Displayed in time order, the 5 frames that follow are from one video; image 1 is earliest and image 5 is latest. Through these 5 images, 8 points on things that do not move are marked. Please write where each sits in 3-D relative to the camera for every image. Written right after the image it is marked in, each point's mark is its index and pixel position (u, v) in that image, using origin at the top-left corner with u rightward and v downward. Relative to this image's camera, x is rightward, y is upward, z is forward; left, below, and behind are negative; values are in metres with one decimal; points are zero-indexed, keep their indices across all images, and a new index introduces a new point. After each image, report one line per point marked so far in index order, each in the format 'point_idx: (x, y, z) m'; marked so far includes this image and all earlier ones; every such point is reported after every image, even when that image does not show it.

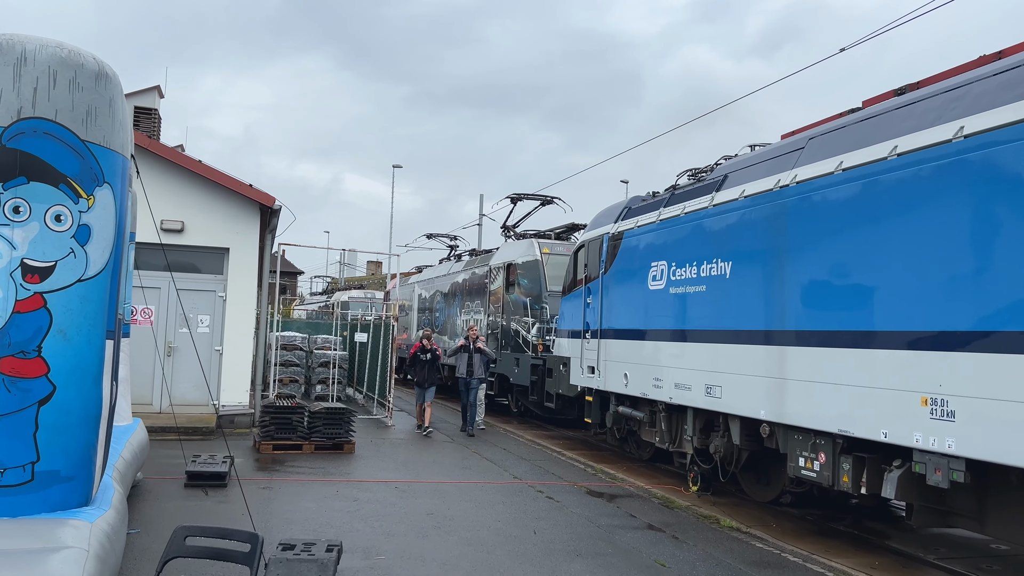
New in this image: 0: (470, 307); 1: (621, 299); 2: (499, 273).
0: (-1.0, -0.4, +17.9) m
1: (+1.4, -0.1, +10.1) m
2: (-0.3, +0.3, +15.9) m
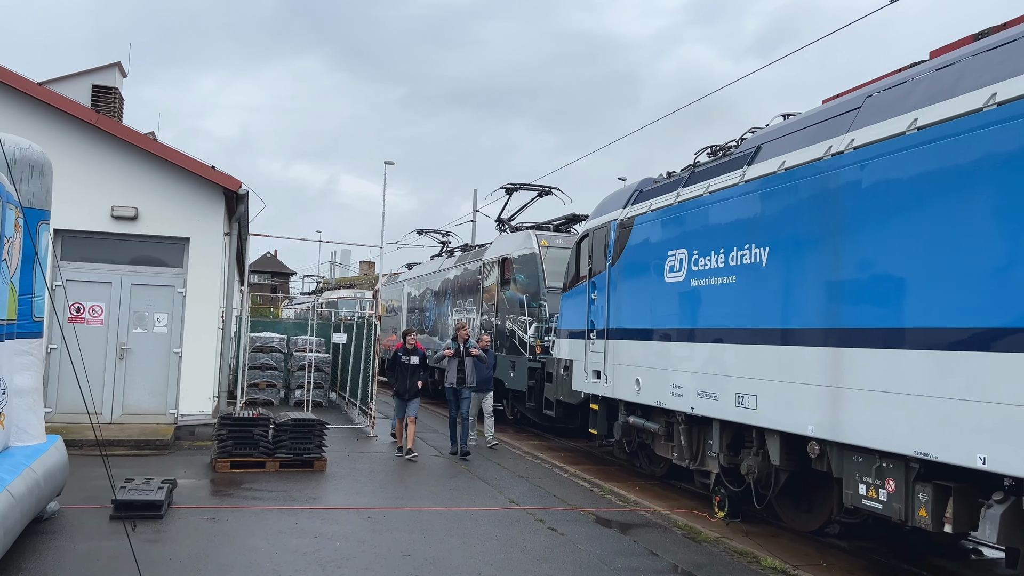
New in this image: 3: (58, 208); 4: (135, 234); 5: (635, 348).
0: (-1.1, -0.4, +16.7) m
1: (+1.3, -0.1, +8.9) m
2: (-0.3, +0.4, +14.6) m
3: (-5.6, +1.0, +9.9) m
4: (-4.8, +0.7, +10.3) m
5: (+1.3, -0.7, +8.7) m
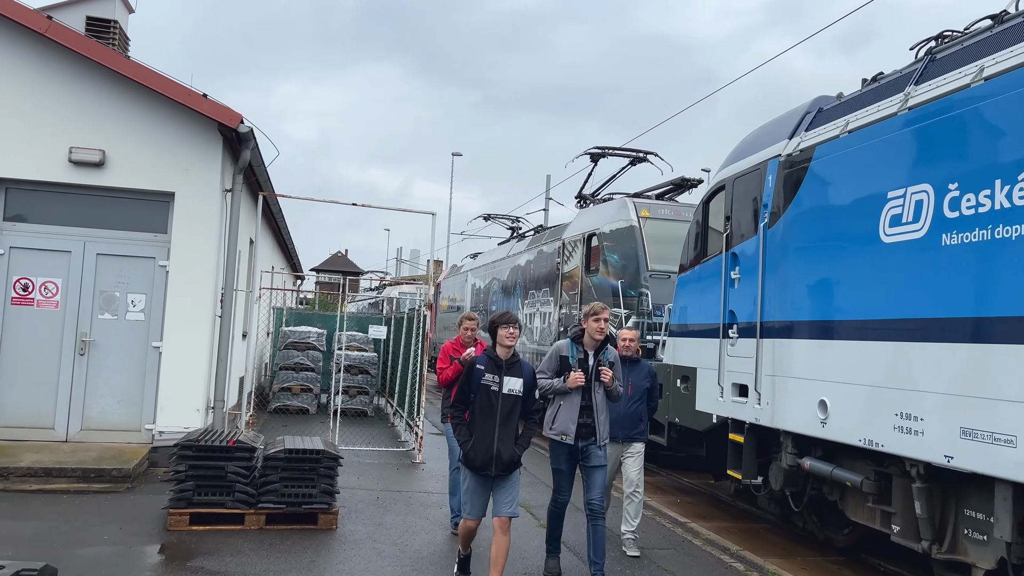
0: (+0.4, -0.2, +13.7) m
1: (+2.1, +0.1, +5.7) m
2: (+0.9, +0.6, +11.6) m
3: (-4.7, +1.3, +7.4) m
4: (-3.9, +1.0, +7.6) m
5: (+2.1, -0.4, +5.6) m
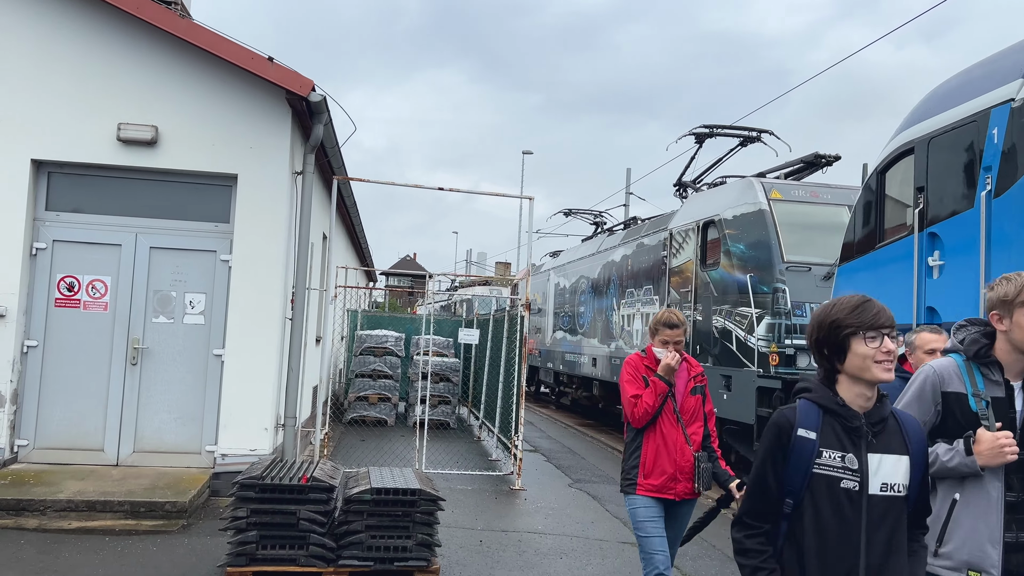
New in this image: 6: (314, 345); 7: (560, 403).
0: (+1.8, -0.1, +12.3) m
1: (+2.9, +0.2, +4.2) m
2: (+2.2, +0.6, +10.1) m
3: (-3.8, +1.3, +6.4) m
4: (-2.9, +1.0, +6.6) m
5: (+2.9, -0.4, +4.0) m
6: (-2.2, -0.6, +9.1) m
7: (+1.1, -2.7, +18.8) m
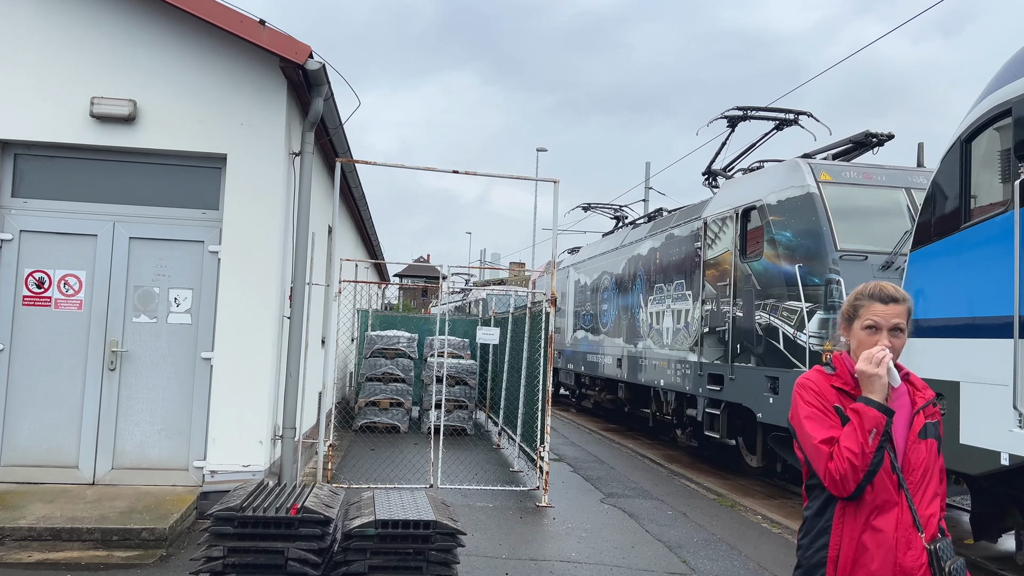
0: (+2.1, -0.1, +11.5) m
1: (+3.1, +0.3, +3.4) m
2: (+2.5, +0.7, +9.3) m
3: (-3.6, +1.3, +5.7) m
4: (-2.7, +1.0, +5.8) m
5: (+3.0, -0.3, +3.2) m
6: (-2.0, -0.6, +8.3) m
7: (+1.5, -2.6, +18.0) m
